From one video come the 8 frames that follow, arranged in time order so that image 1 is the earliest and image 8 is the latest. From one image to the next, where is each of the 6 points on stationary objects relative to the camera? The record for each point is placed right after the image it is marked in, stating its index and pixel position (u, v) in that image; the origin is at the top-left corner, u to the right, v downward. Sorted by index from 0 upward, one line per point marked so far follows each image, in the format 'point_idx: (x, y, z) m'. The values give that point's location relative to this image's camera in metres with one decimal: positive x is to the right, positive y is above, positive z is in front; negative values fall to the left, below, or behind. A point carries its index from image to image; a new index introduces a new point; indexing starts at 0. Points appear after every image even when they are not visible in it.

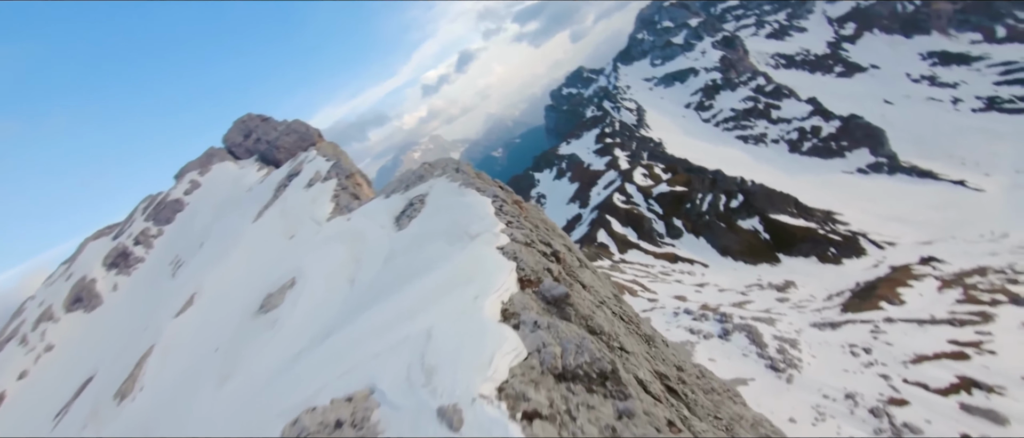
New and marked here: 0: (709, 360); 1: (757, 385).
0: (+8.0, -5.6, +17.6) m
1: (+9.0, -6.1, +16.1) m
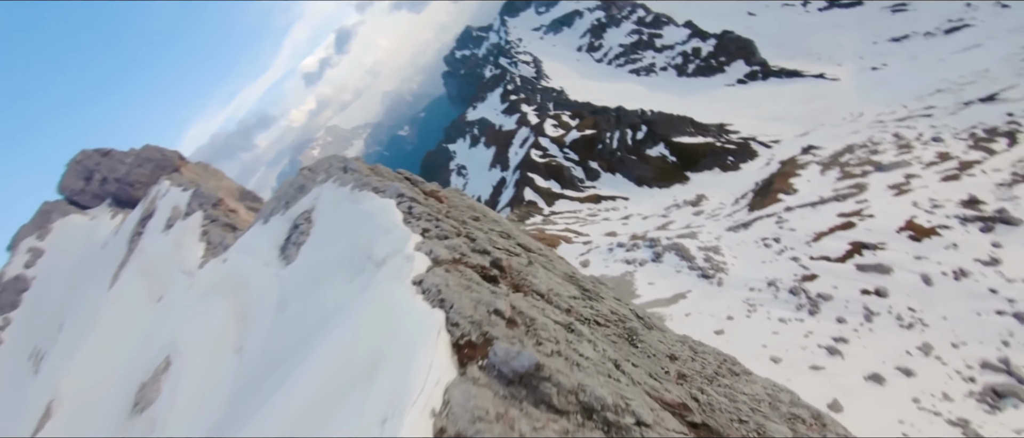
0: (+5.9, -2.7, +18.4) m
1: (+7.3, -3.1, +17.1) m
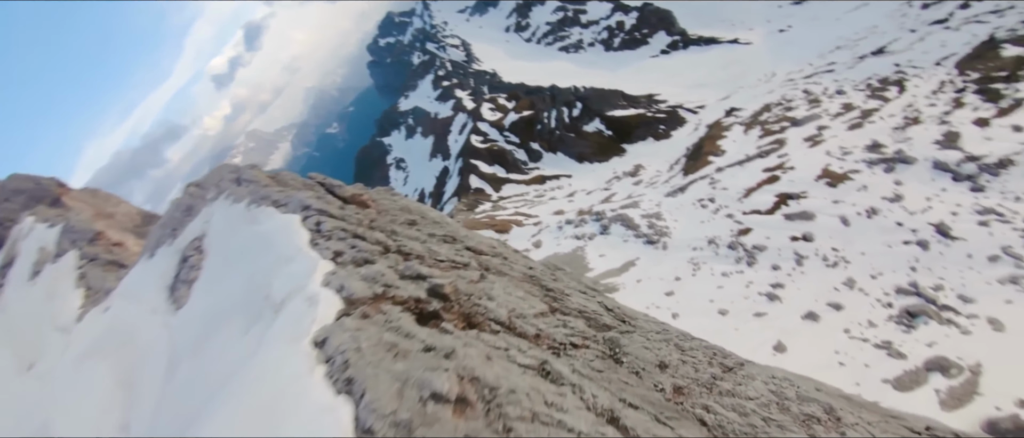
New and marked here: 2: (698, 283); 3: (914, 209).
0: (+3.9, -1.6, +18.7) m
1: (+5.4, -1.8, +17.6) m
2: (+6.9, -2.3, +15.8) m
3: (+16.0, +0.4, +16.7) m
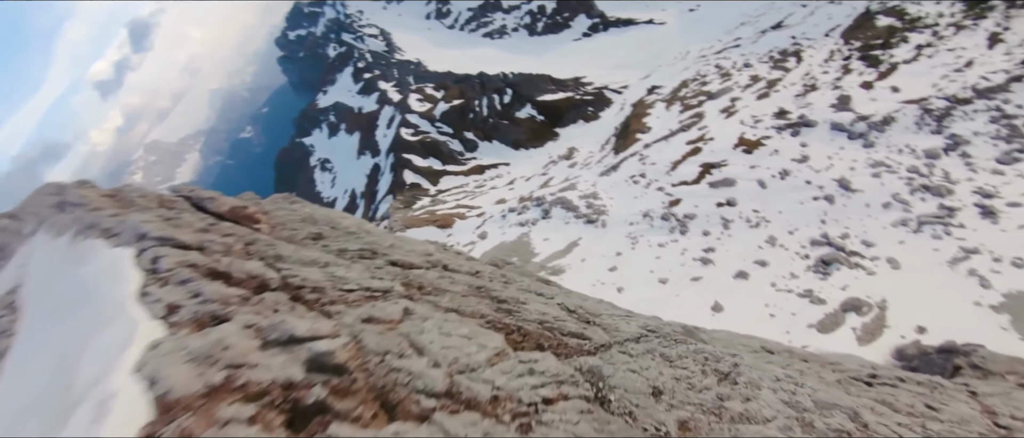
0: (+1.4, -1.0, +18.7) m
1: (+3.1, -1.0, +17.8) m
2: (+4.8, -1.4, +16.2) m
3: (+13.4, +2.3, +18.4) m
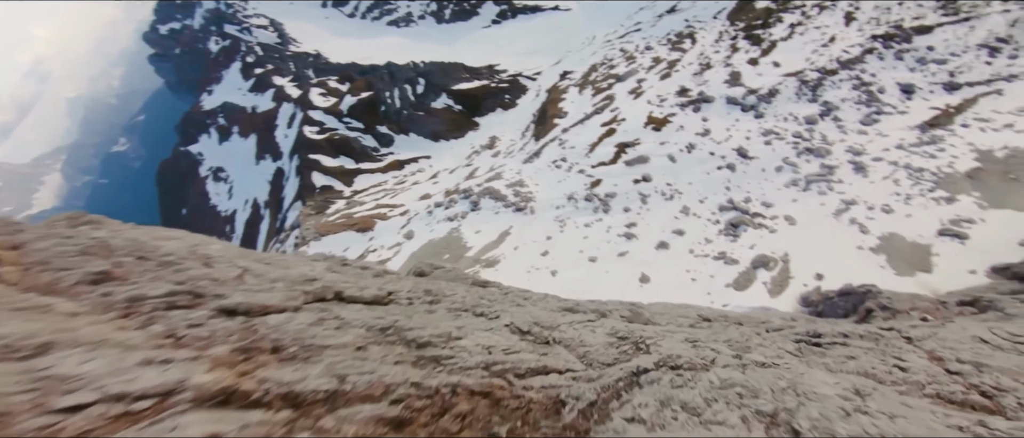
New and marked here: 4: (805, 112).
0: (-1.7, -0.6, +18.1) m
1: (+0.1, -0.5, +17.6) m
2: (+2.1, -0.7, +16.3) m
3: (+9.9, +3.8, +19.8) m
4: (+13.4, +4.9, +19.3) m
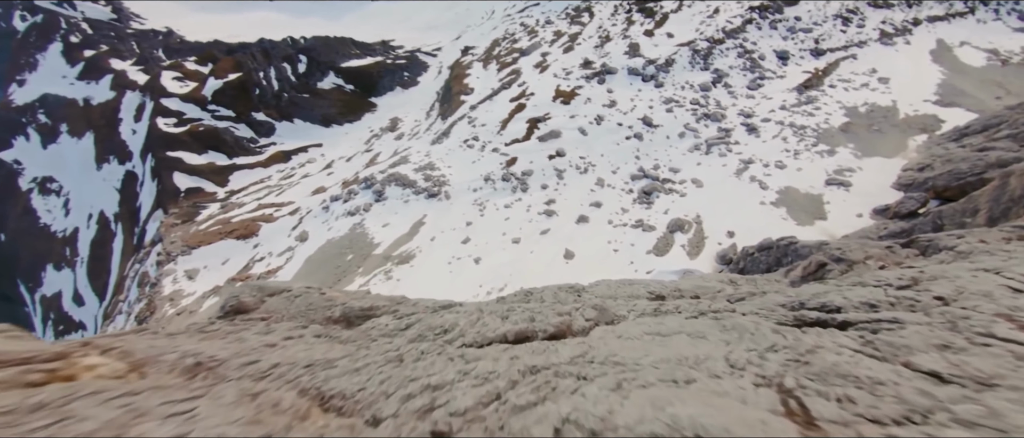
0: (-5.1, -0.3, +16.1) m
1: (-3.2, 0.0, +15.9) m
2: (-1.0, -0.1, +15.1) m
3: (+5.5, +5.2, +19.8) m
4: (+9.0, +6.7, +20.0) m
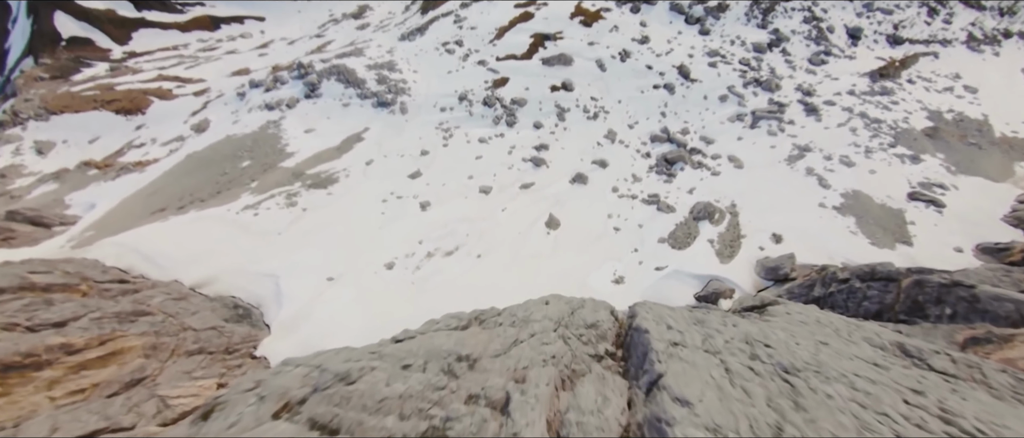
0: (-5.8, +2.4, +11.6) m
1: (-3.9, +2.3, +11.6) m
2: (-1.6, +1.7, +10.9) m
3: (+5.5, +6.1, +15.6) m
4: (+9.2, +6.9, +15.9) m
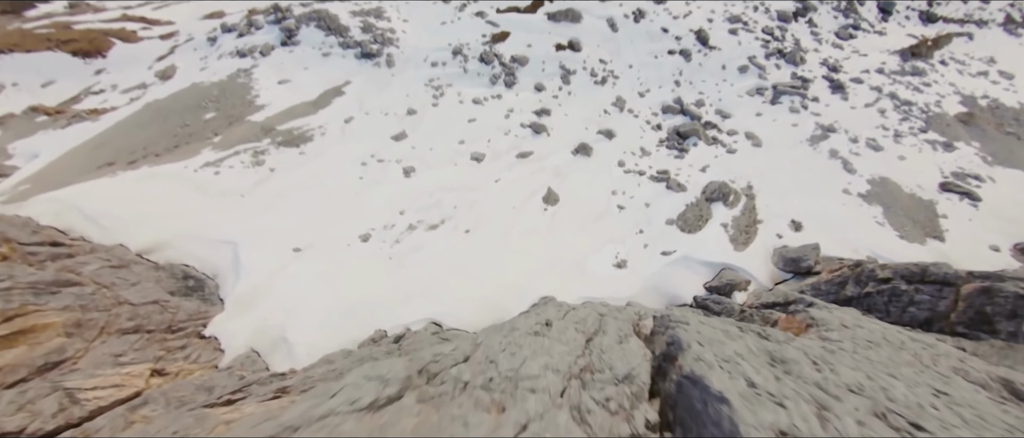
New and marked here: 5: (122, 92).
0: (-5.8, +3.4, +10.4) m
1: (-3.9, +3.2, +10.4) m
2: (-1.7, +2.4, +9.8) m
3: (+5.6, +6.9, +14.3) m
4: (+9.3, +7.5, +14.6) m
5: (-10.8, +3.6, +11.5) m
